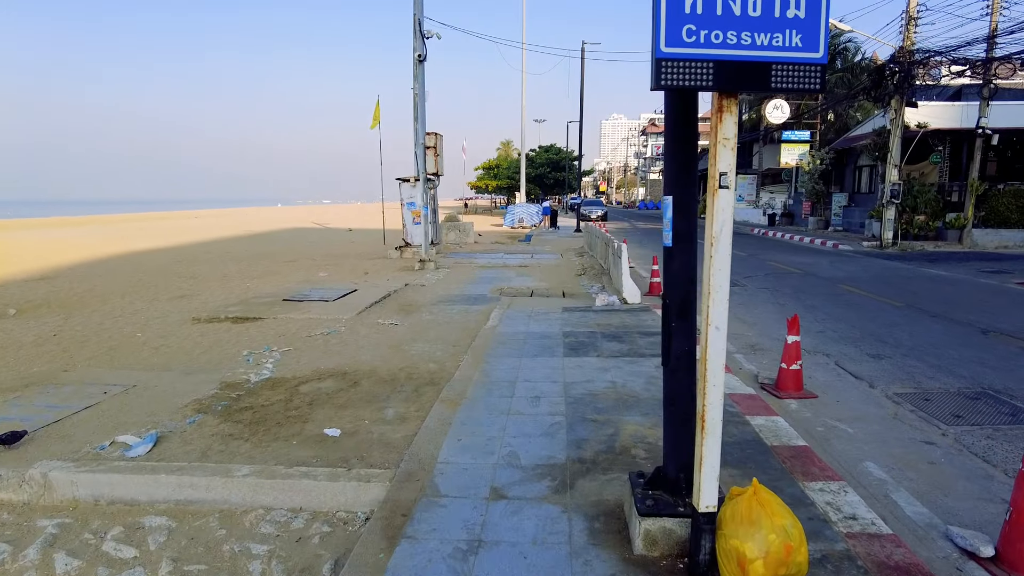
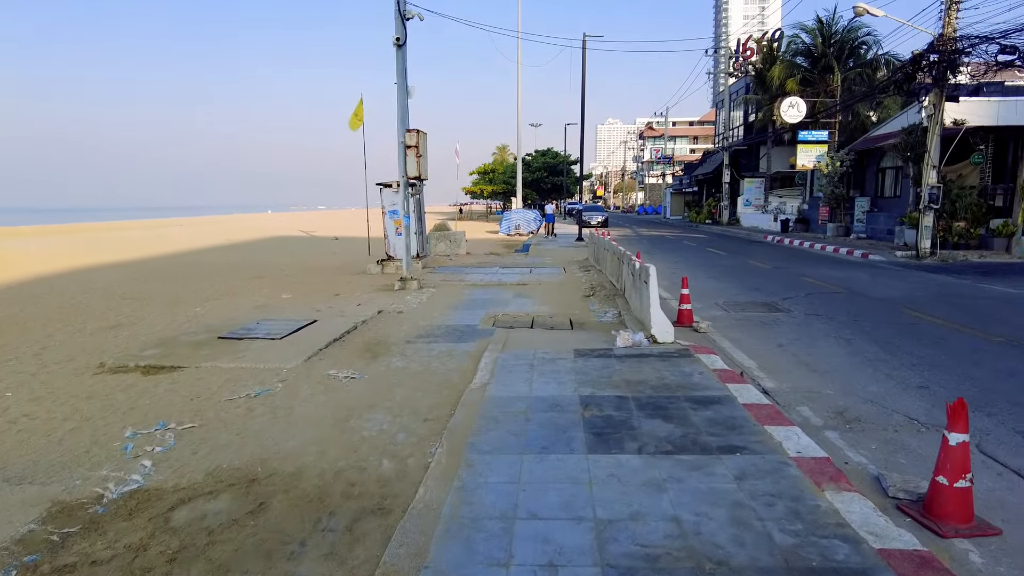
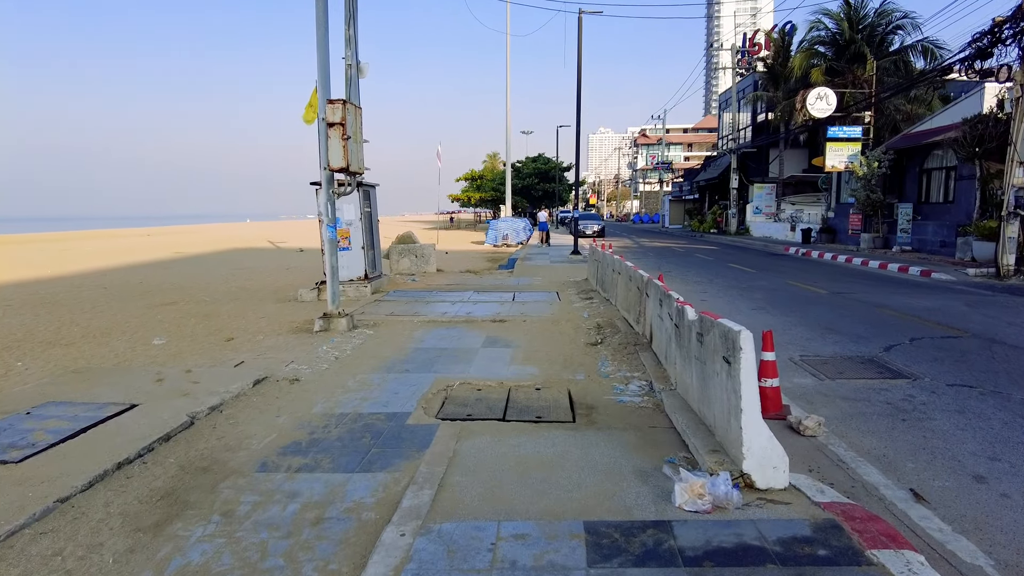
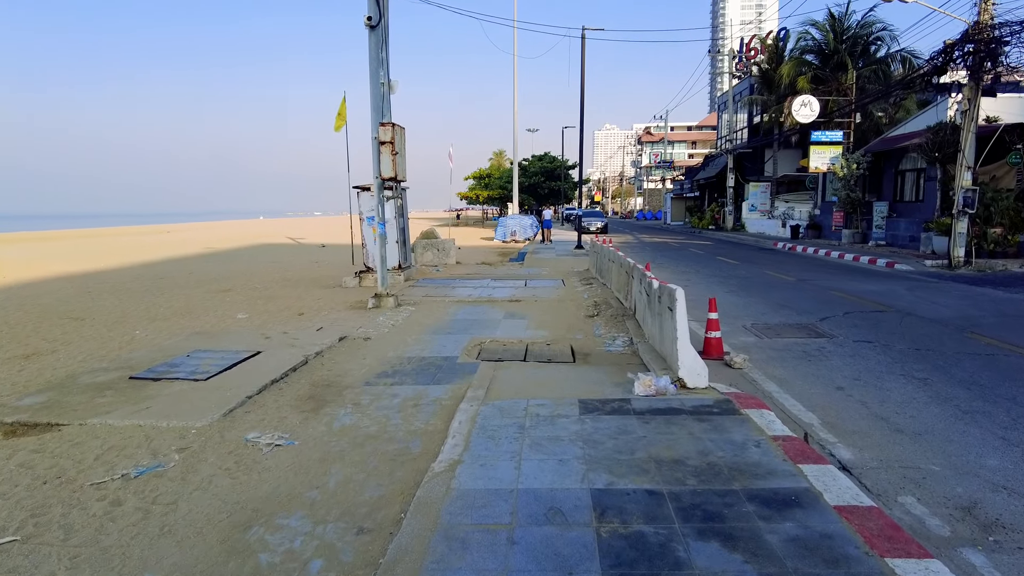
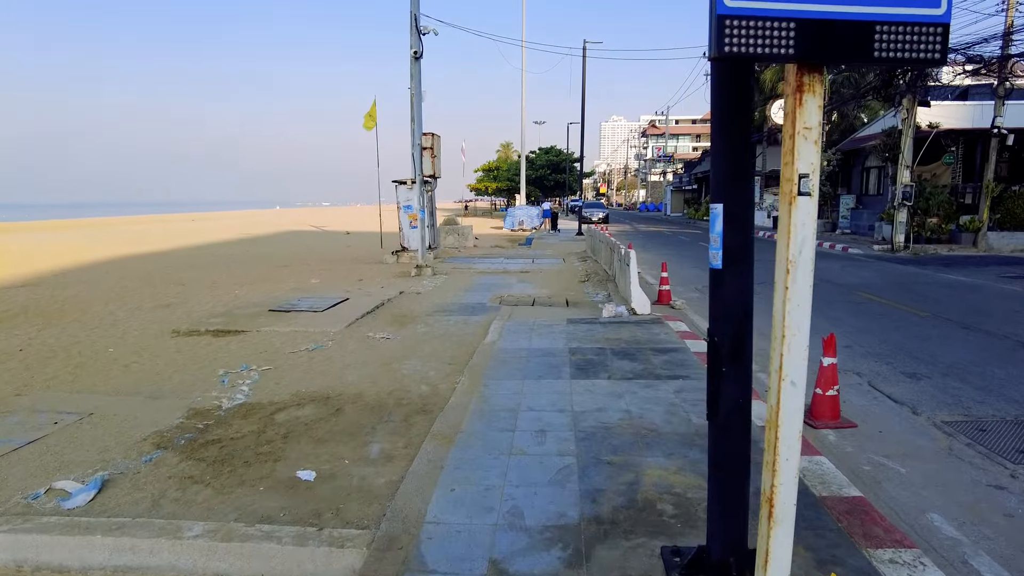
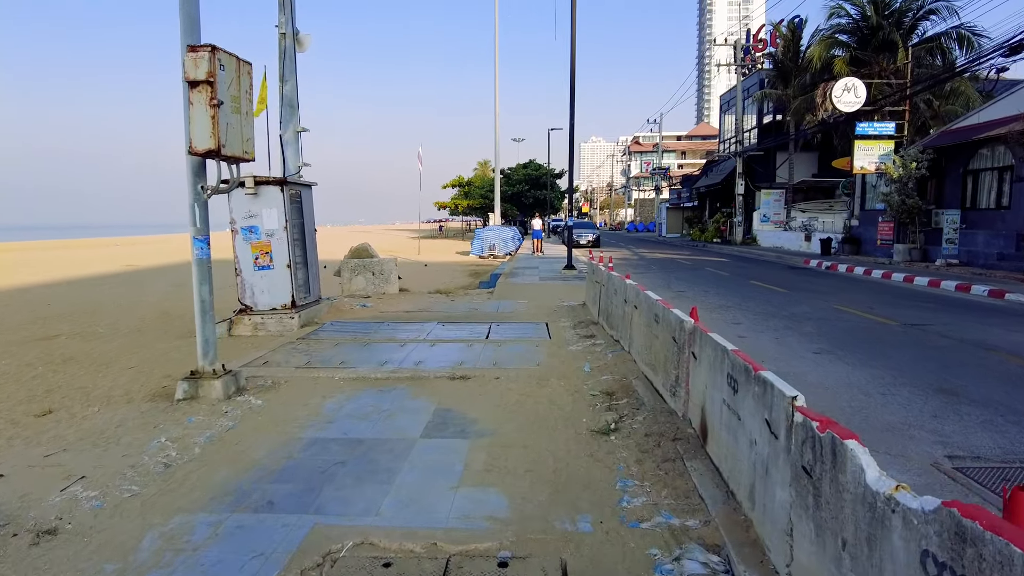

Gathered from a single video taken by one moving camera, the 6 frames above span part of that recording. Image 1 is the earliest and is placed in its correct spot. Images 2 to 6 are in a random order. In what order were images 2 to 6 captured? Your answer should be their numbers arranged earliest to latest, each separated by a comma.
5, 2, 4, 3, 6
